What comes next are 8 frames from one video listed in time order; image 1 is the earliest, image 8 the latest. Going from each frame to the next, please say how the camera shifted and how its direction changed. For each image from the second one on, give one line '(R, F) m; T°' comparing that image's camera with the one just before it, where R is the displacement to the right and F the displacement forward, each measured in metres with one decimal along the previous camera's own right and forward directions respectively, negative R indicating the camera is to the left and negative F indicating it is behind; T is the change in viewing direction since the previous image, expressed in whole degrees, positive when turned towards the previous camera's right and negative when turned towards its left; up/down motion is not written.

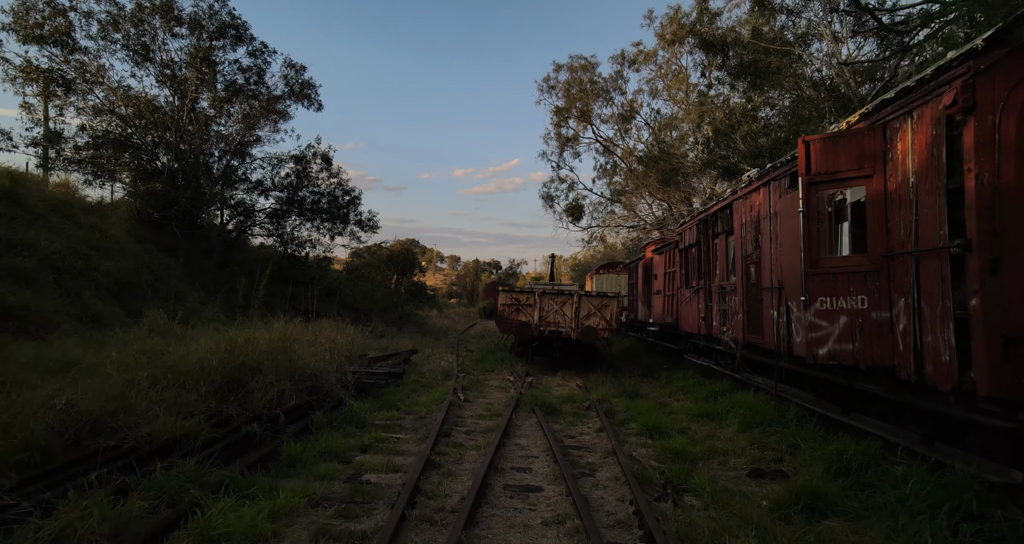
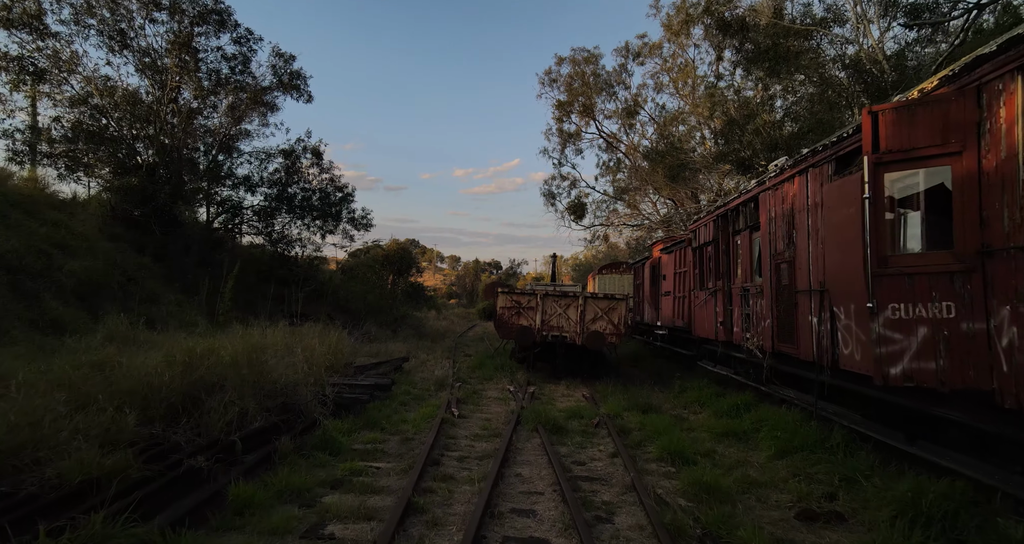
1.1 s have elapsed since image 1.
(0.0, +0.8) m; 0°
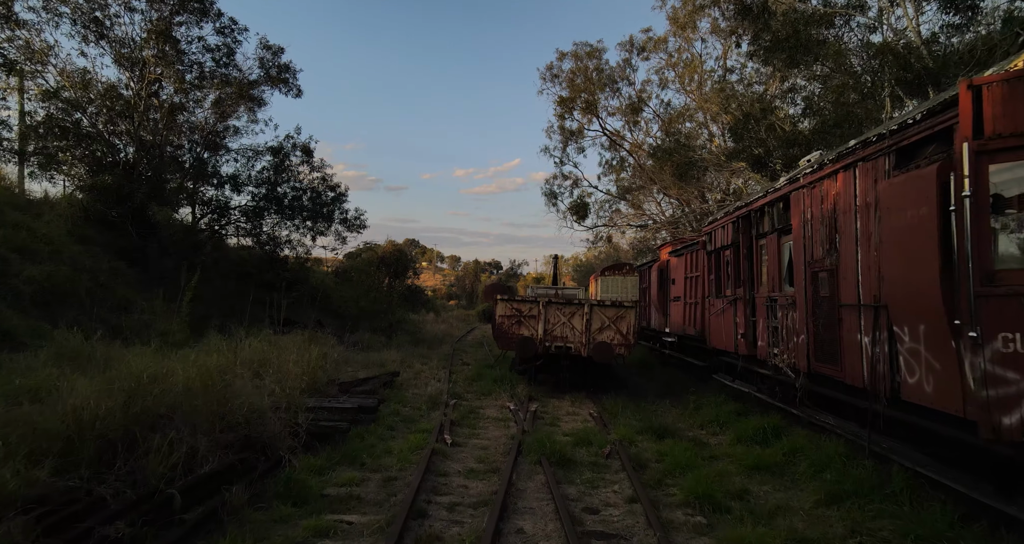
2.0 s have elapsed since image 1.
(0.0, +0.8) m; 0°
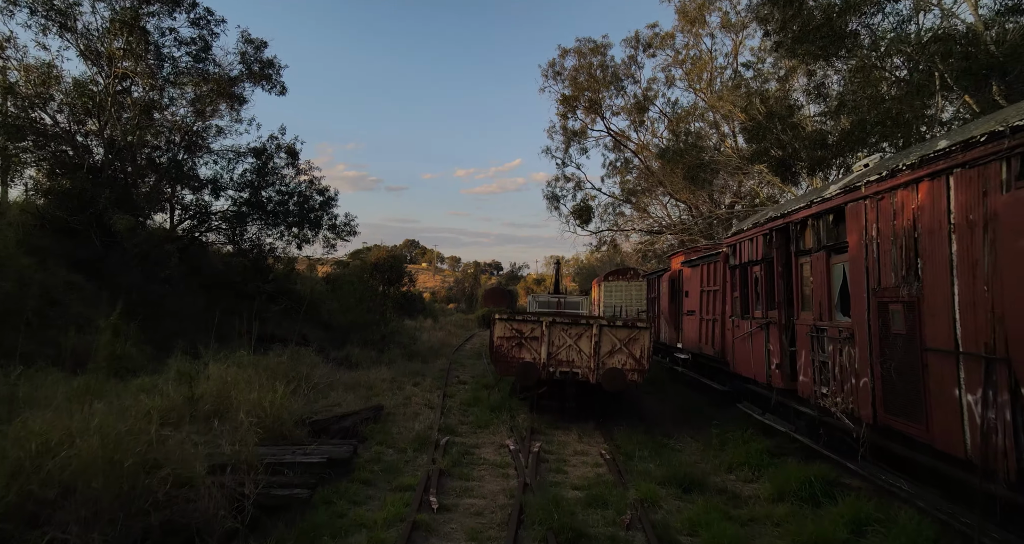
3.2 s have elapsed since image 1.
(0.0, +1.1) m; 0°
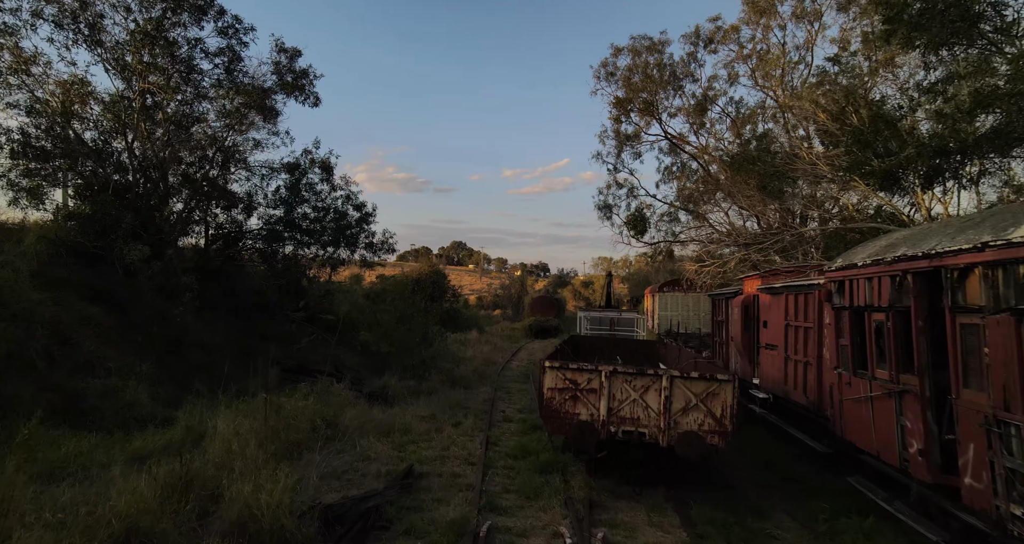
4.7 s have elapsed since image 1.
(-0.1, +1.4) m; -5°
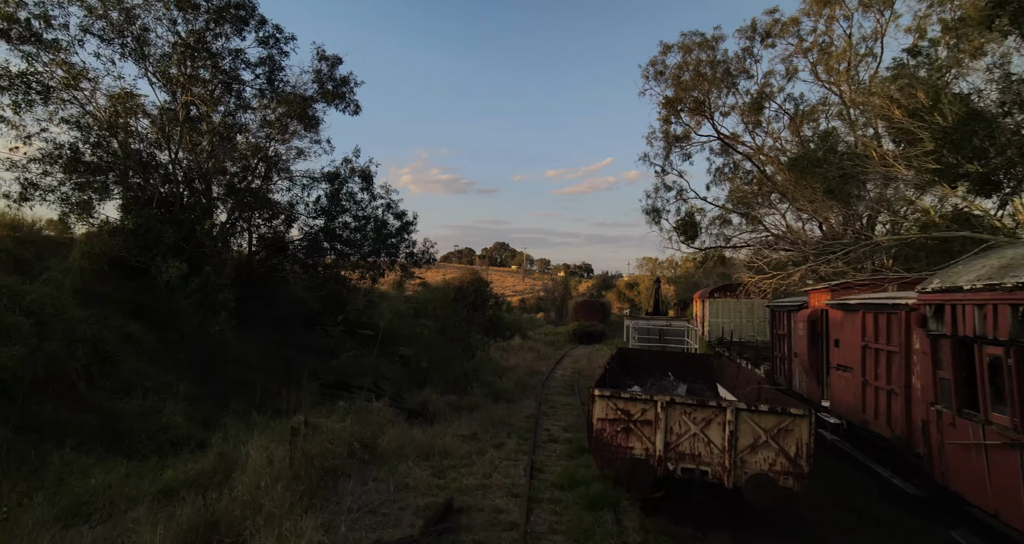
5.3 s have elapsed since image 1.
(-0.1, +0.6) m; -4°
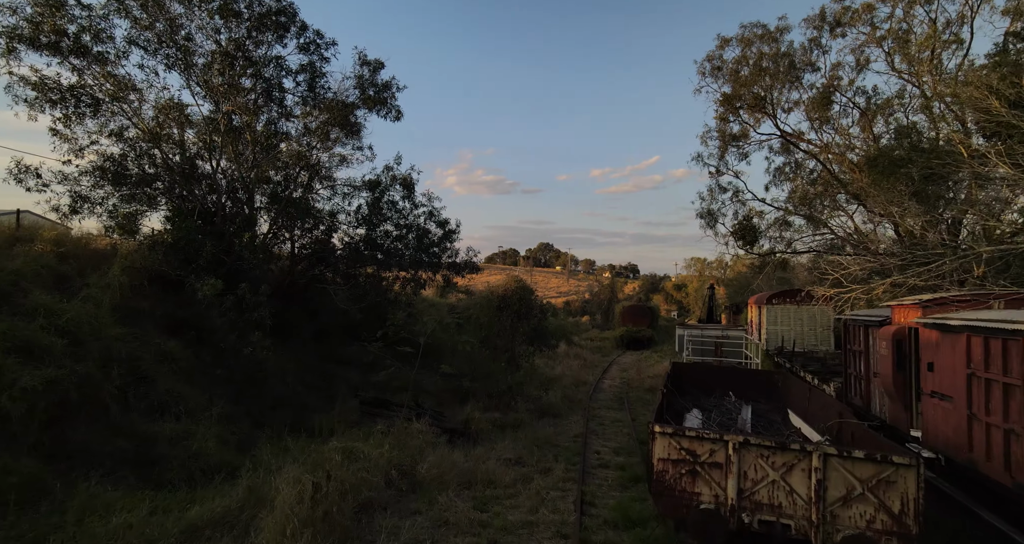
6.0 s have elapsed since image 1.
(-0.1, +0.7) m; -5°
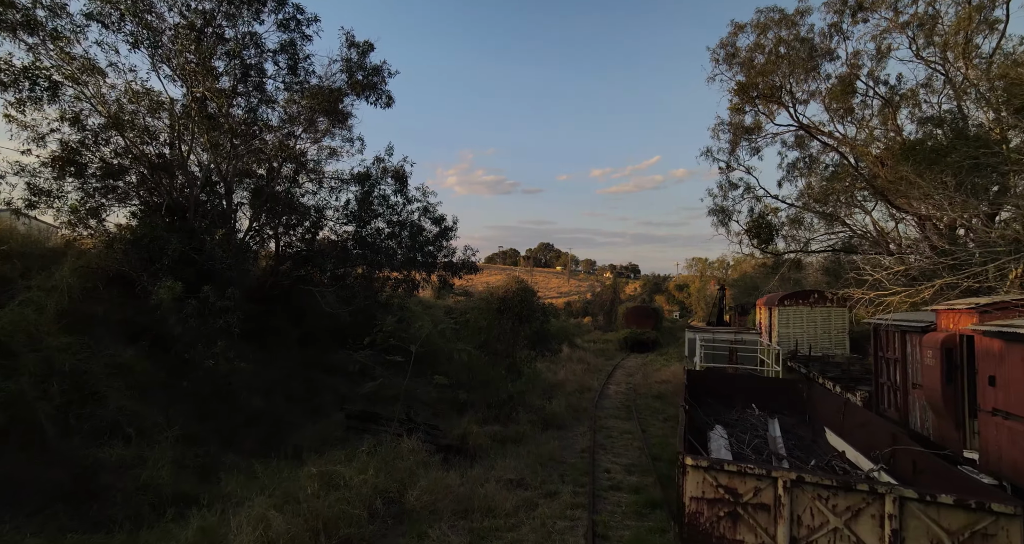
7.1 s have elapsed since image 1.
(0.0, +1.1) m; 0°
